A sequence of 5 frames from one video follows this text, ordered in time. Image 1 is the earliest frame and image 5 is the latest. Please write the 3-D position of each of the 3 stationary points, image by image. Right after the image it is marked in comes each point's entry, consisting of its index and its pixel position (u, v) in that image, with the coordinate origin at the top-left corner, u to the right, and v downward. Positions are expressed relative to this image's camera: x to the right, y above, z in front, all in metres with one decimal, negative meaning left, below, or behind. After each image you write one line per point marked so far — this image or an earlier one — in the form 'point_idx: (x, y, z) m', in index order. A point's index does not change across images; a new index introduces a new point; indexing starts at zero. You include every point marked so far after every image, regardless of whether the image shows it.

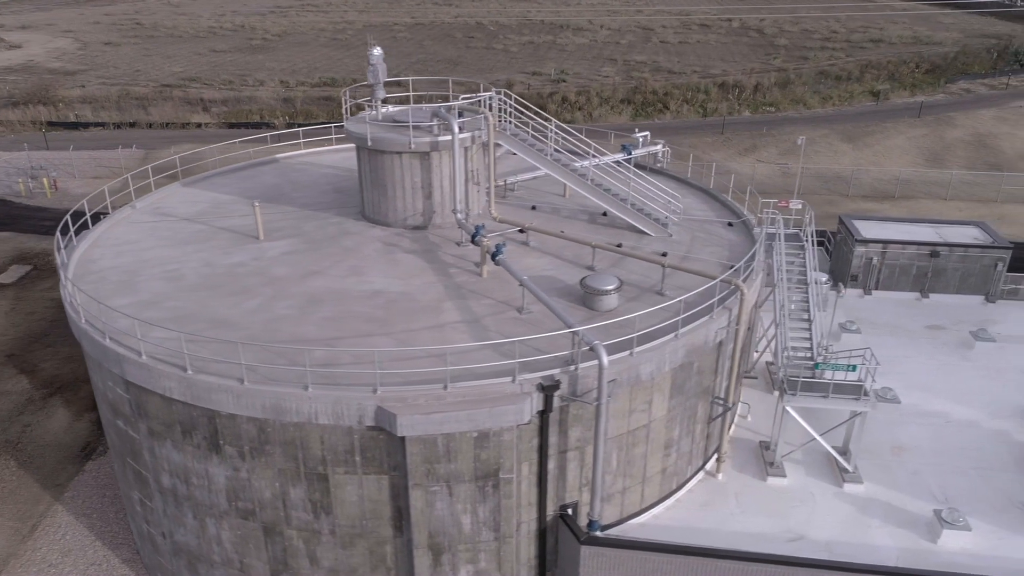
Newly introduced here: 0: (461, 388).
0: (-1.0, -2.0, +15.8) m
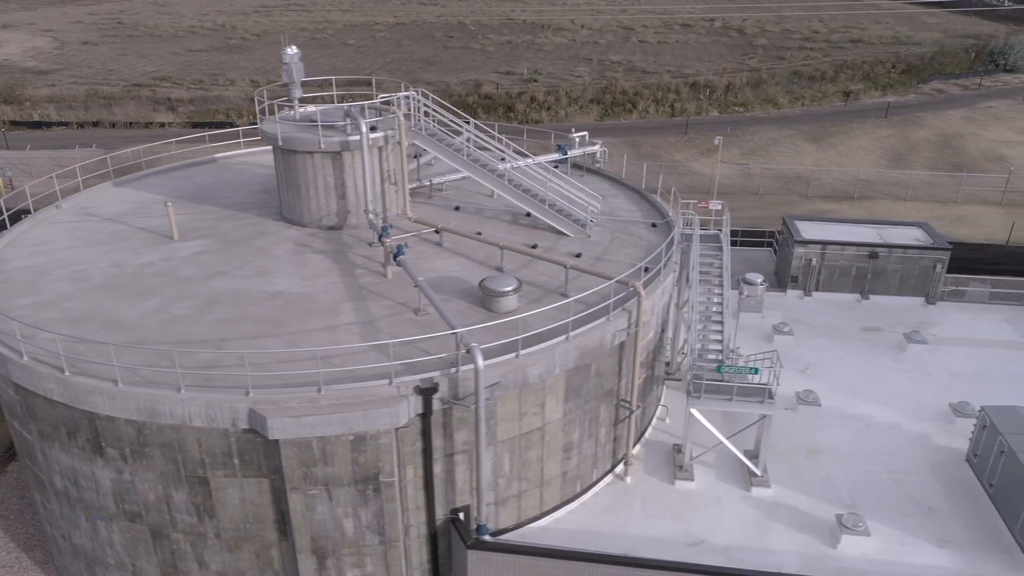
0: (-3.5, -2.0, +15.6) m
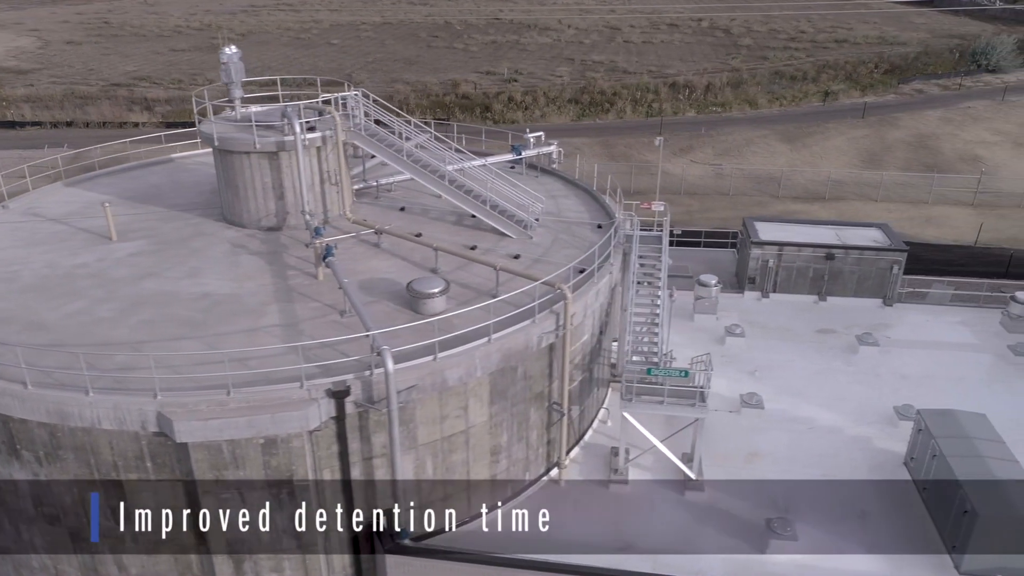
0: (-5.2, -2.1, +15.5) m
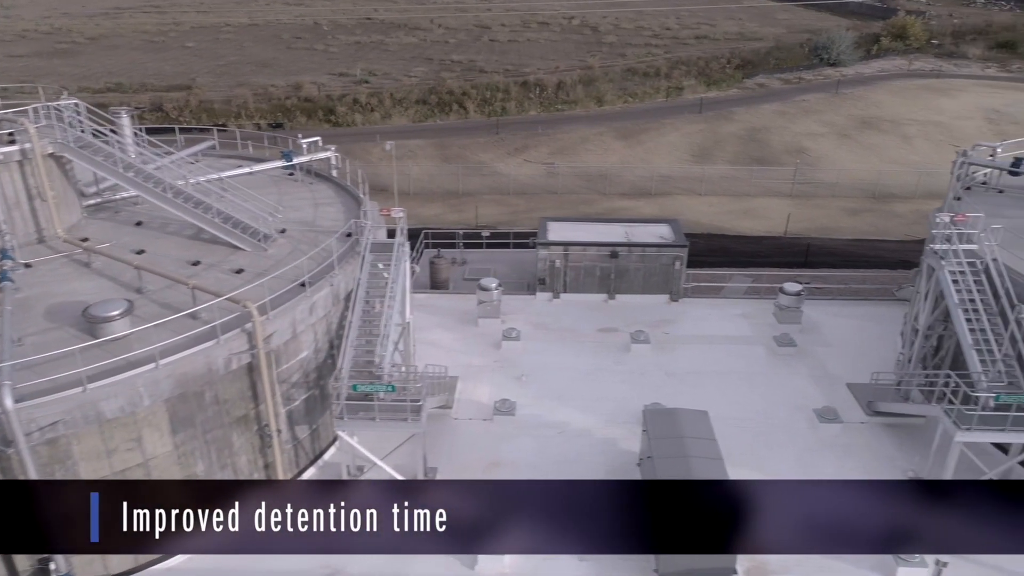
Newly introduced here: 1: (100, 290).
0: (-11.8, -2.7, +14.0) m
1: (-10.1, -0.1, +19.1) m
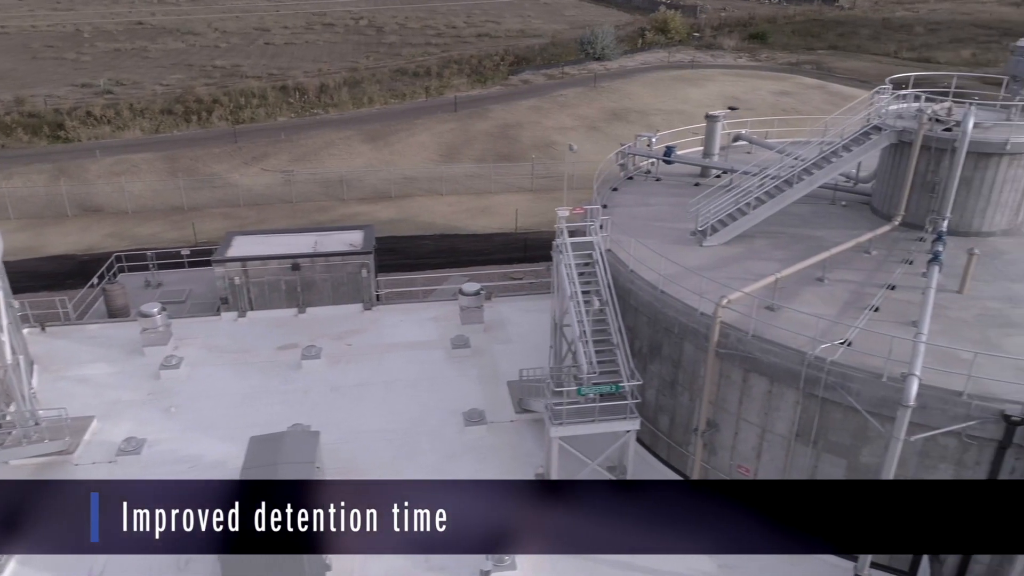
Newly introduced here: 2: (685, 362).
0: (-20.1, -4.3, +10.3) m
1: (-19.5, -1.6, +15.6) m
2: (+4.1, -1.7, +18.4) m
